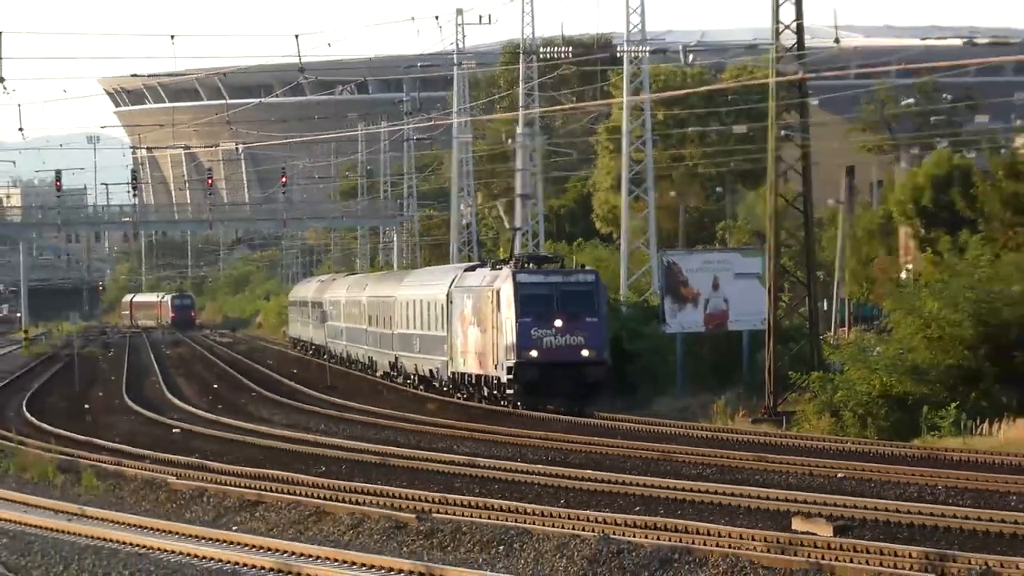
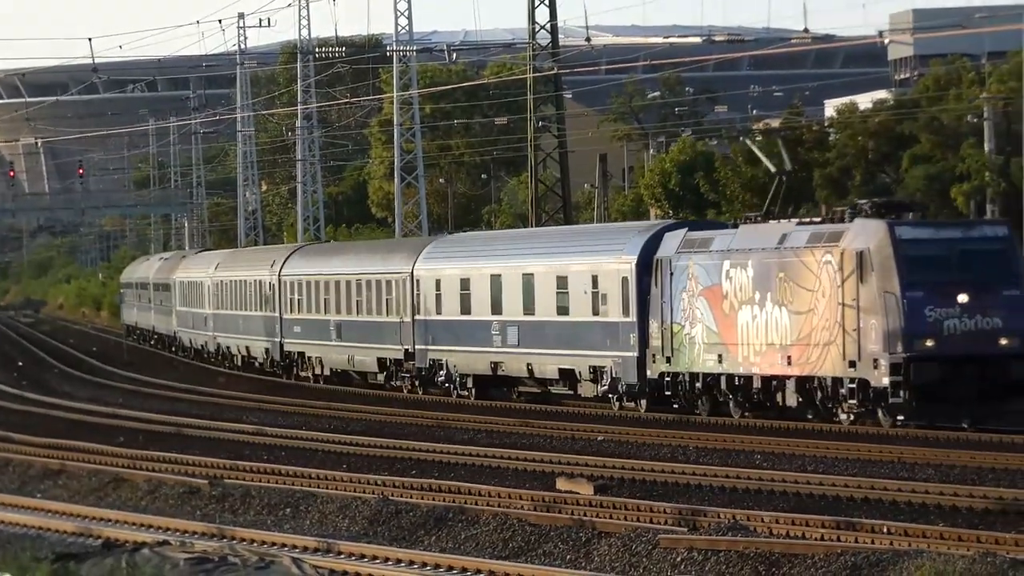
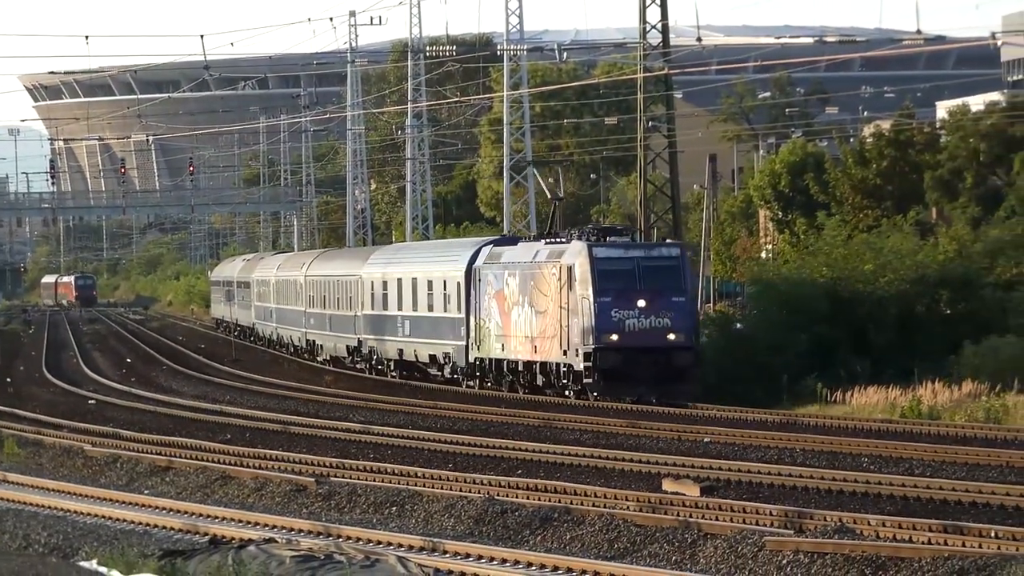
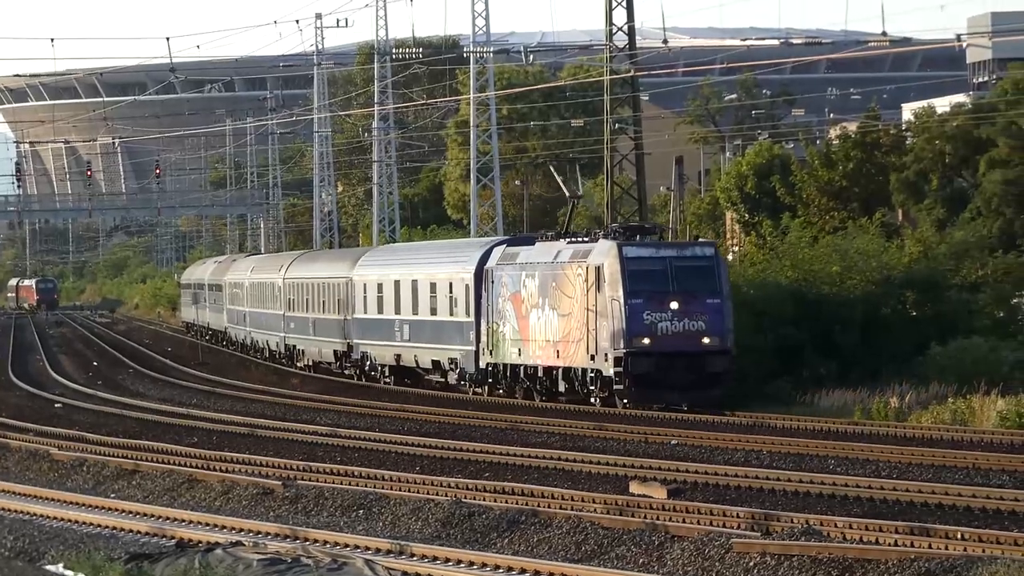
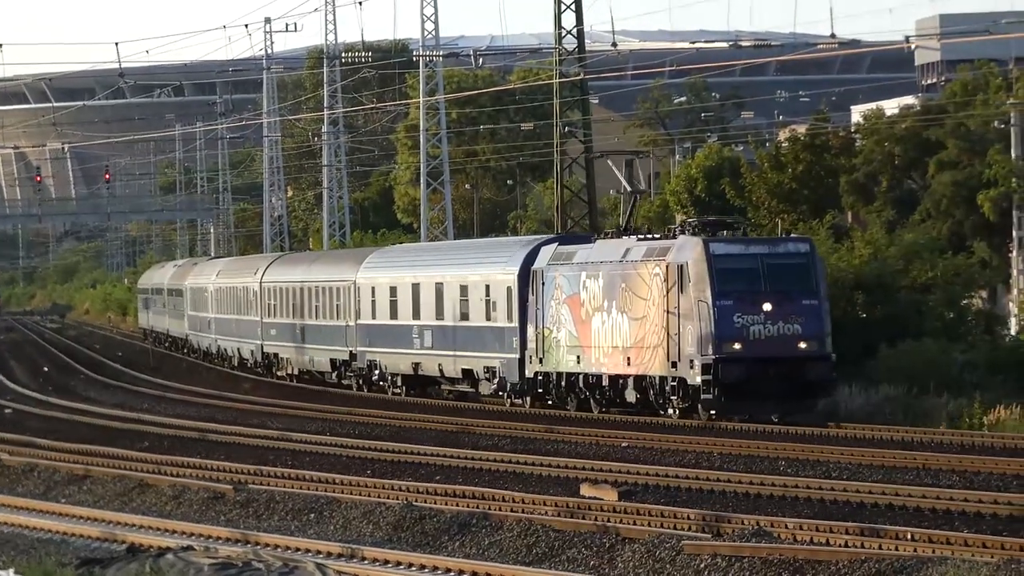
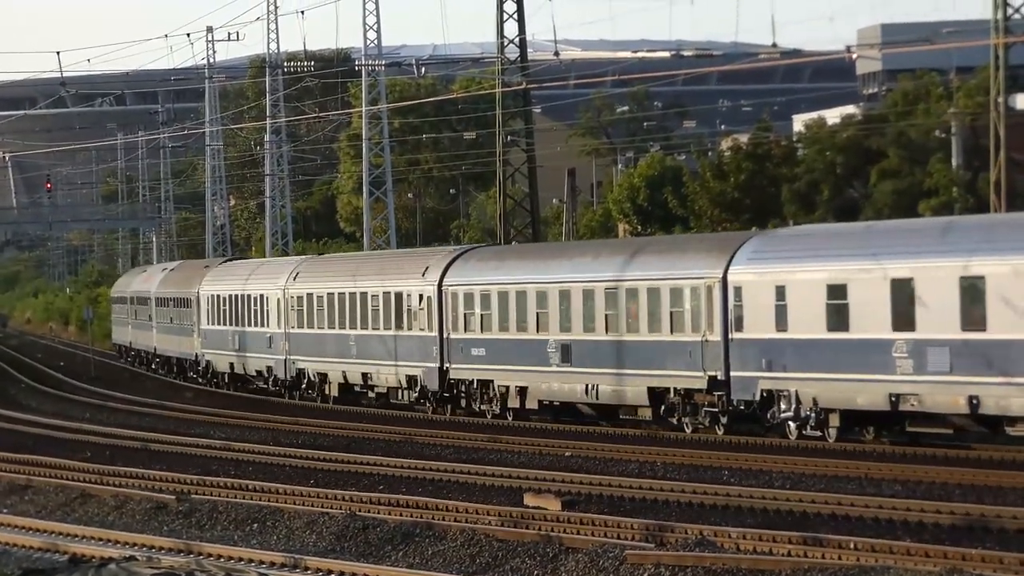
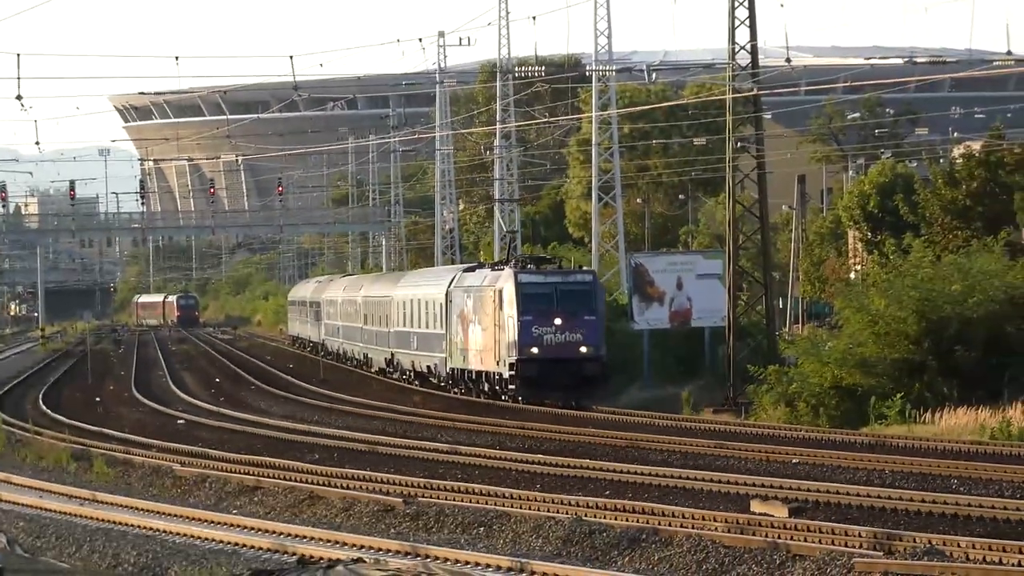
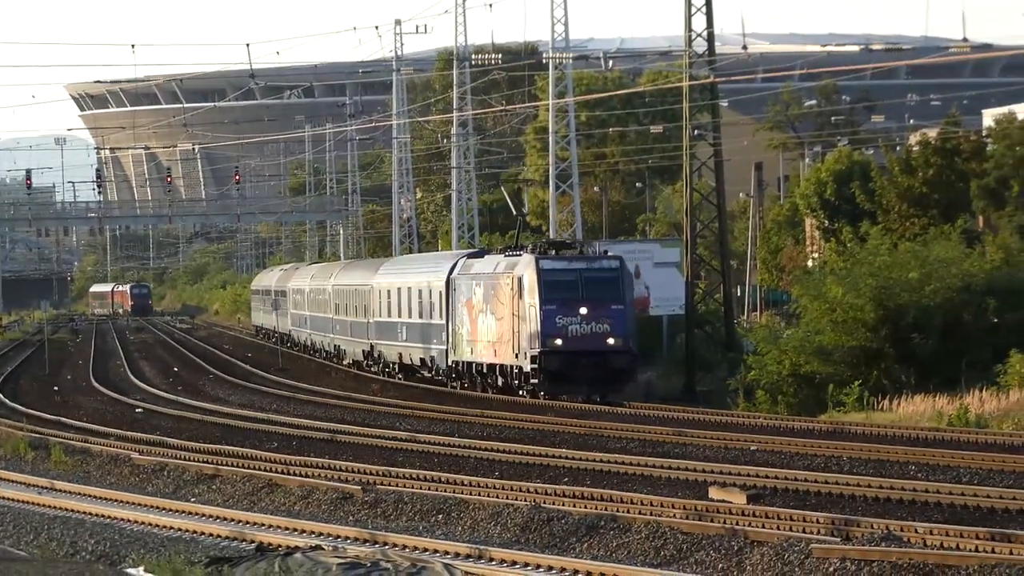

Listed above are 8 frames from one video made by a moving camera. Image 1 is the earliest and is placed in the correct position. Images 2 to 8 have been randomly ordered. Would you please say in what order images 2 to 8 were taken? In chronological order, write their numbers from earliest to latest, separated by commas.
7, 8, 3, 4, 5, 2, 6
